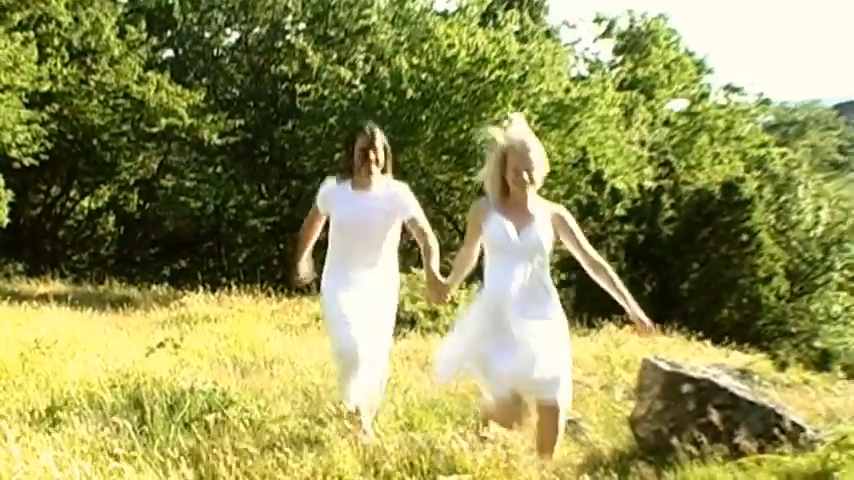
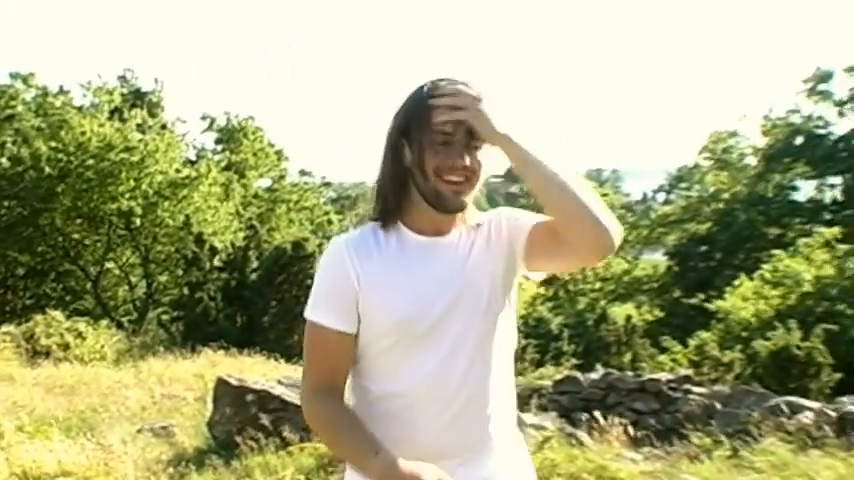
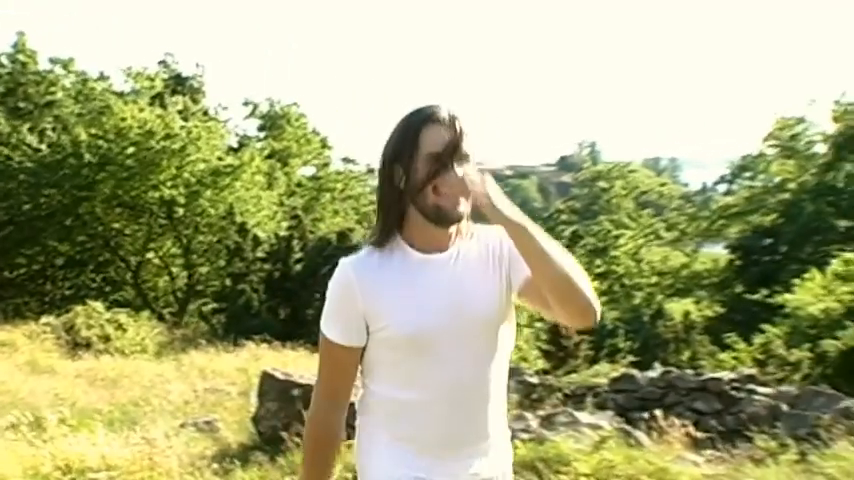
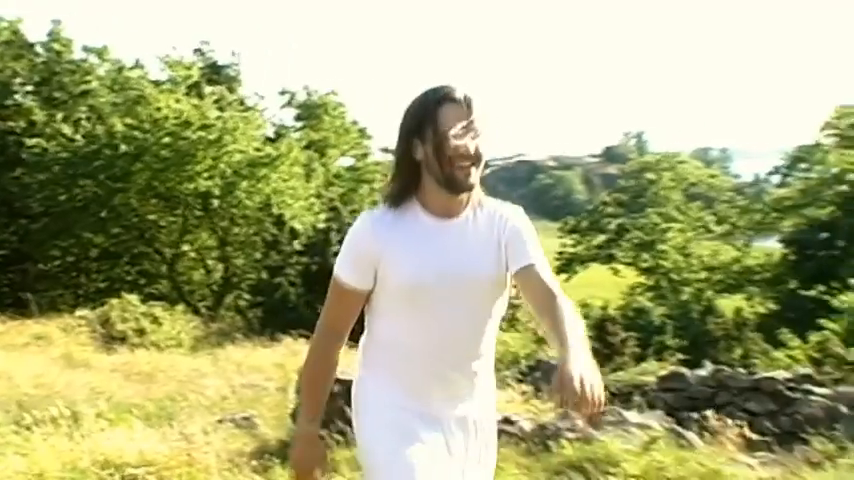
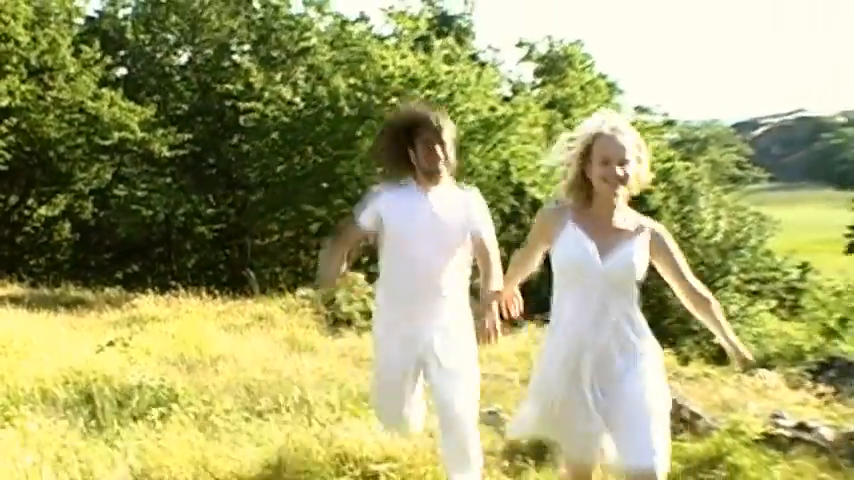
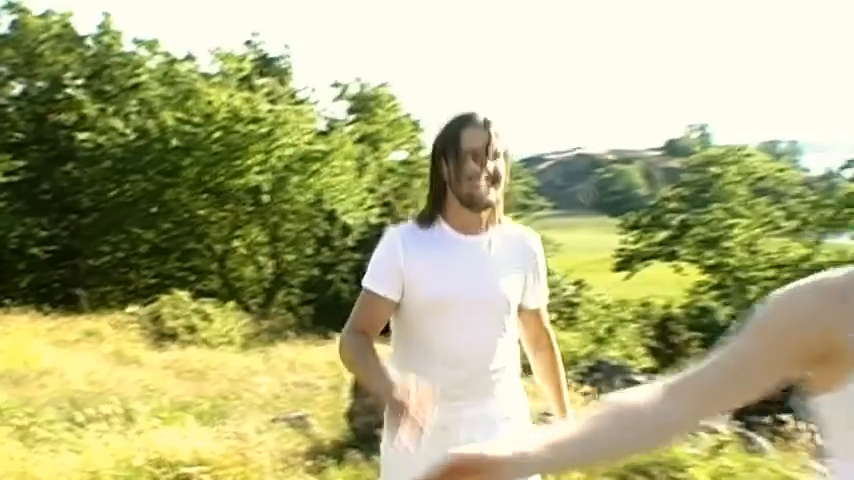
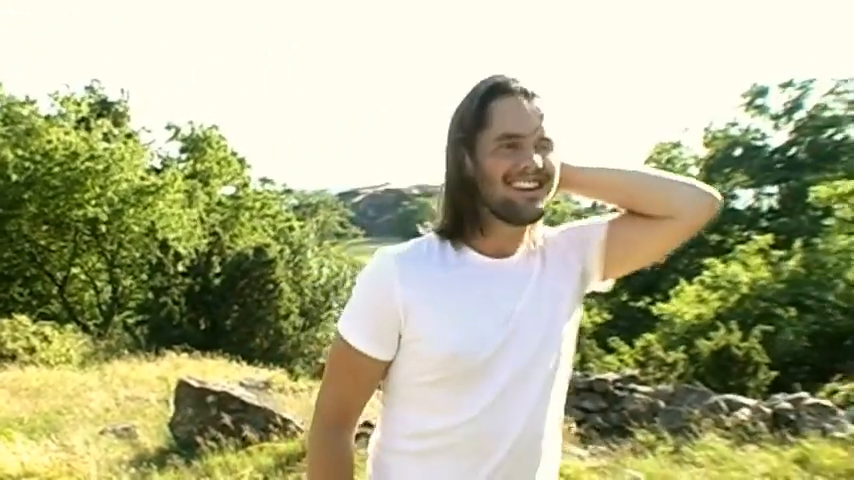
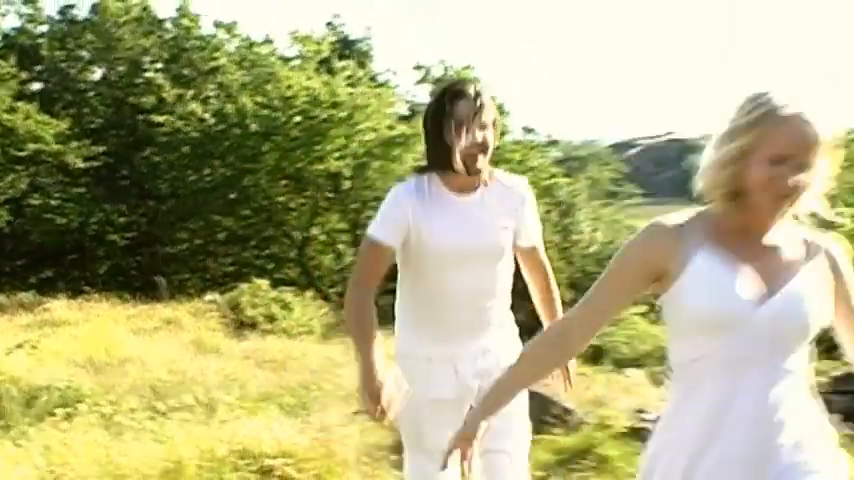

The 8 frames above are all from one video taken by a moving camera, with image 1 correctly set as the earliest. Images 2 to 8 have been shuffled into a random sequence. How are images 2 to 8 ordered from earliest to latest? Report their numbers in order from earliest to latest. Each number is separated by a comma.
5, 8, 6, 4, 3, 2, 7
